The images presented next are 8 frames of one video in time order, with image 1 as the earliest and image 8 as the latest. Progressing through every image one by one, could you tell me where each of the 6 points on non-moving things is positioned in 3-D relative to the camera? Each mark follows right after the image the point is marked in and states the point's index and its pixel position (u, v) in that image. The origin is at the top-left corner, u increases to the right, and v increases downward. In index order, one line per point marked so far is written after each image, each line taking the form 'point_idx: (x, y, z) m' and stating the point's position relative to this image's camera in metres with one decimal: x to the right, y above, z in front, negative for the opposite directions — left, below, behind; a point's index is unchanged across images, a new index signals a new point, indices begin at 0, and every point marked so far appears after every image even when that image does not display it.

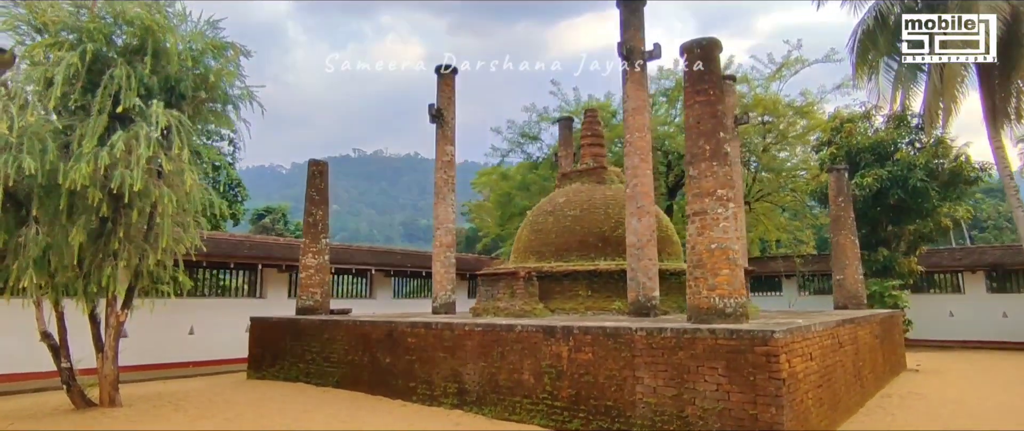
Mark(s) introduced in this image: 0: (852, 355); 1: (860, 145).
0: (+4.6, -1.9, +8.9) m
1: (+8.8, +1.8, +16.9) m
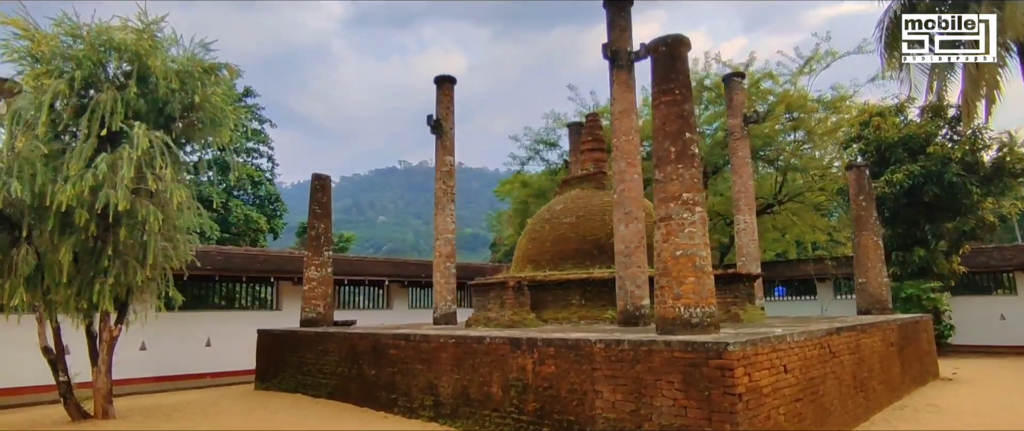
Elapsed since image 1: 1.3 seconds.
0: (+4.3, -1.9, +8.3) m
1: (+9.1, +1.8, +16.0) m
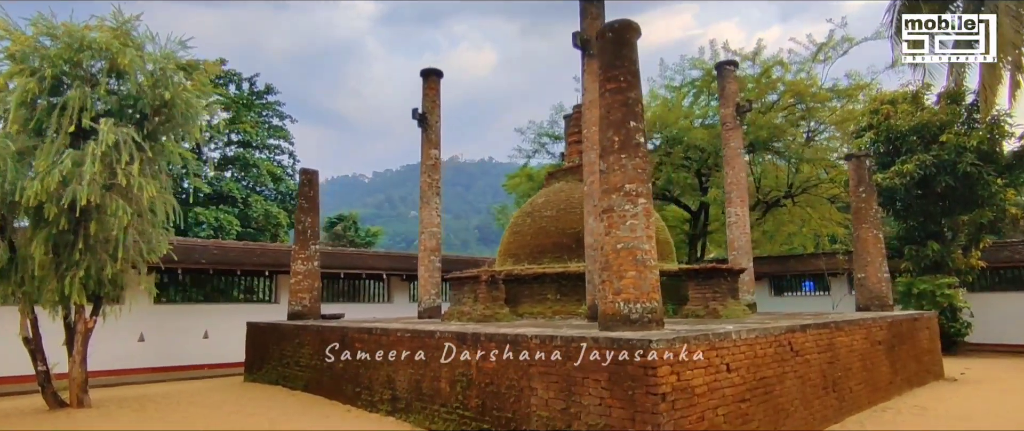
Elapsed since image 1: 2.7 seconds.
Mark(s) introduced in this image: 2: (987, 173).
0: (+3.7, -1.8, +8.0) m
1: (+8.9, +2.0, +15.3) m
2: (+10.3, +0.9, +14.5) m
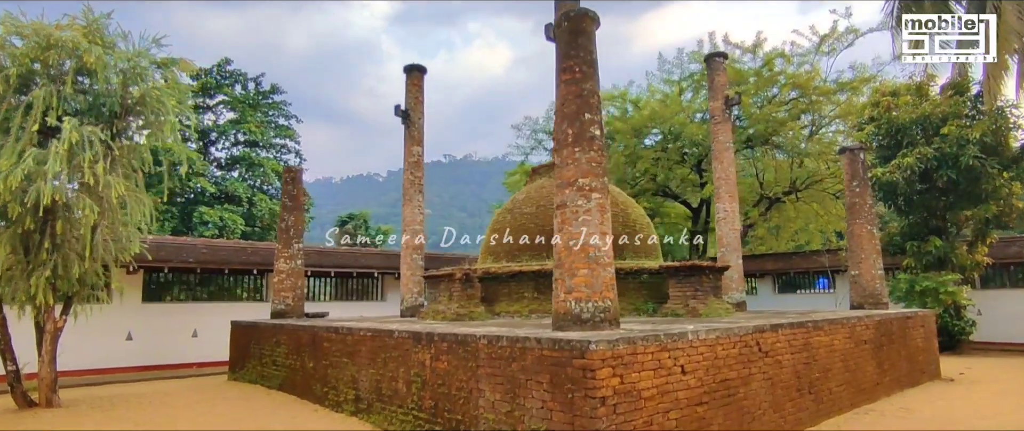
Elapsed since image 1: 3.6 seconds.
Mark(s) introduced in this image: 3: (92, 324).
0: (+3.3, -1.7, +7.7) m
1: (+8.7, +2.1, +14.8) m
2: (+10.1, +1.0, +13.9) m
3: (-8.5, -2.2, +13.5) m
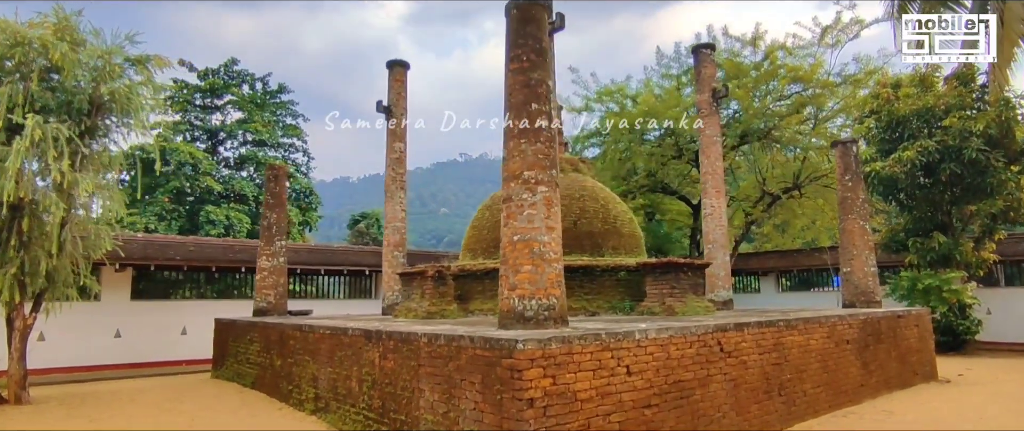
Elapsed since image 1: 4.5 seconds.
0: (+2.8, -1.7, +7.3) m
1: (+8.4, +2.2, +14.3) m
2: (+9.8, +1.1, +13.4) m
3: (-8.8, -2.2, +13.5) m
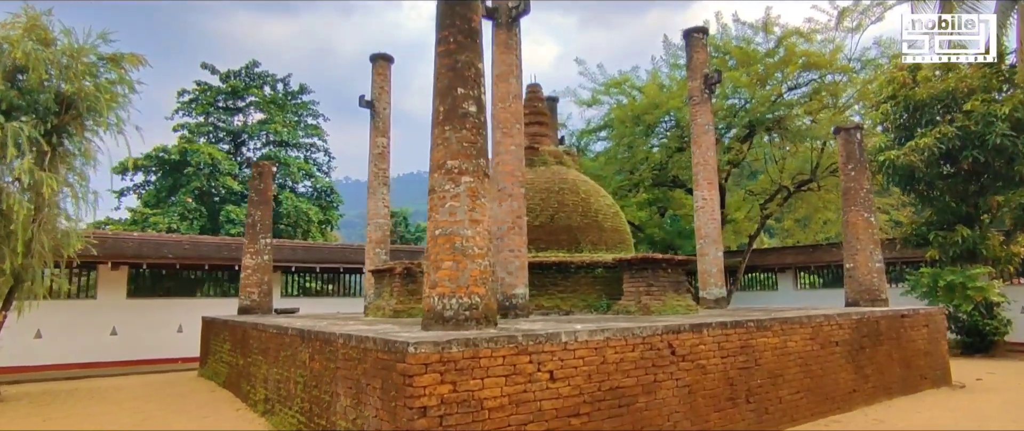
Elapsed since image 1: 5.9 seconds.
0: (+2.2, -1.6, +6.7) m
1: (+8.2, +2.4, +13.3) m
2: (+9.5, +1.3, +12.3) m
3: (-9.0, -2.1, +13.7) m
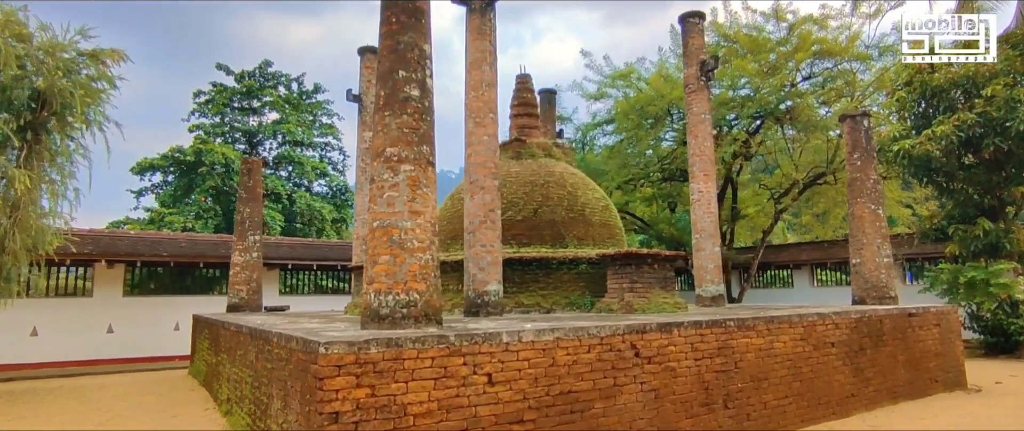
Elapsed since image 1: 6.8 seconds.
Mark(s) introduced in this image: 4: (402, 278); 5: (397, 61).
0: (+1.8, -1.5, +6.2) m
1: (+8.1, +2.5, +12.5) m
2: (+9.3, +1.5, +11.5) m
3: (-9.1, -2.1, +13.7) m
4: (-0.9, -0.5, +5.2) m
5: (-1.0, +1.3, +5.6) m
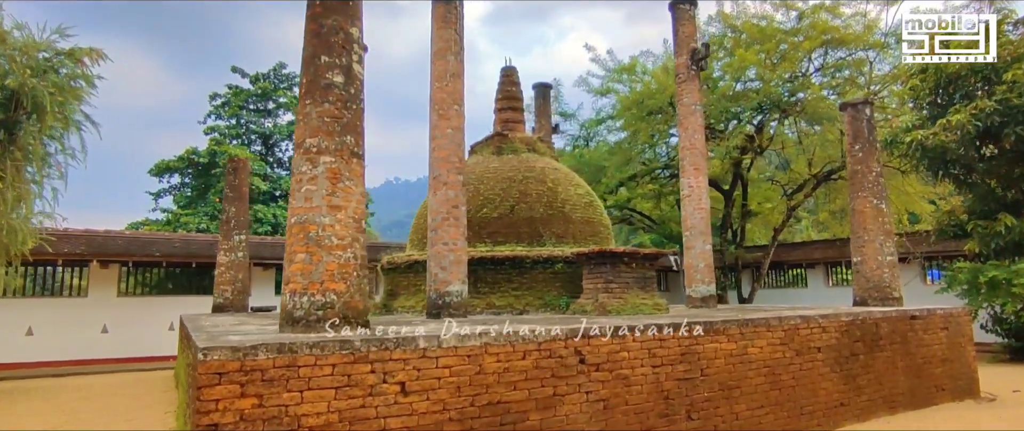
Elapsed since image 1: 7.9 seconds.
0: (+1.3, -1.4, +5.8) m
1: (+7.8, +2.6, +11.7) m
2: (+9.1, +1.5, +10.6) m
3: (-9.2, -2.1, +13.7) m
4: (-1.4, -0.4, +4.9) m
5: (-1.5, +1.3, +5.2) m
